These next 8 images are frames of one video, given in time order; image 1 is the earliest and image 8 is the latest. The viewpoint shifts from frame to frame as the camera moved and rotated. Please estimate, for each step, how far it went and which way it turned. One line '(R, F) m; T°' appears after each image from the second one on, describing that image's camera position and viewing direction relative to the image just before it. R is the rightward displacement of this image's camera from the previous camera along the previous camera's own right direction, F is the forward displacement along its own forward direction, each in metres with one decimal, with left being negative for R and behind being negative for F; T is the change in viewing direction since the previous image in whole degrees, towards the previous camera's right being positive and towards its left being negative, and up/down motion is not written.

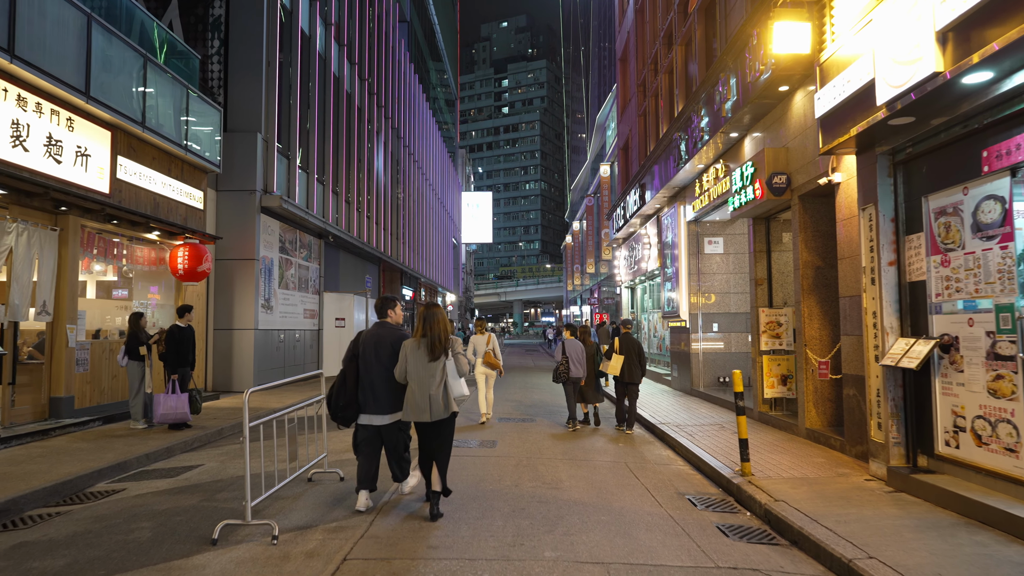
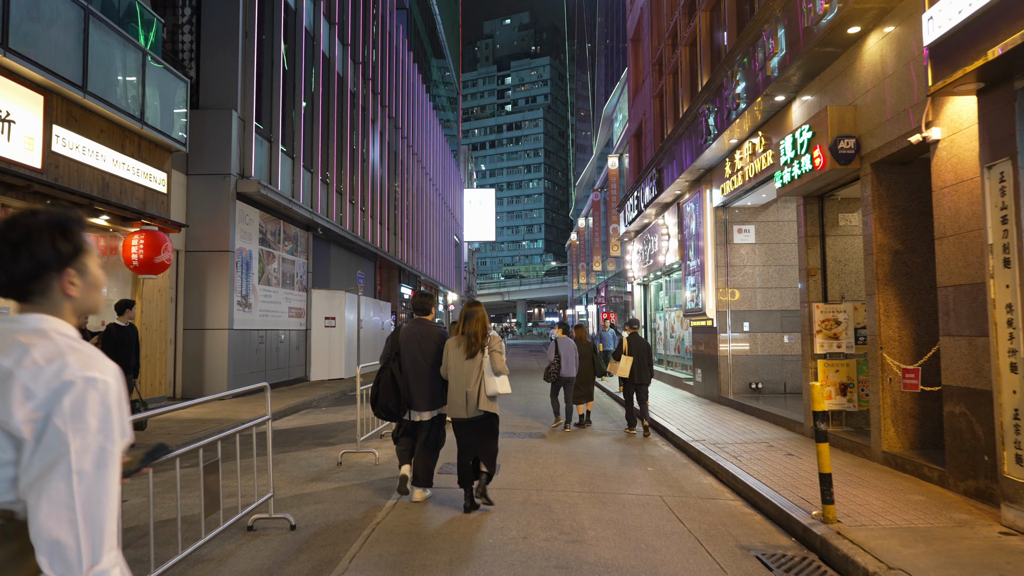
(0.0, +1.7) m; 0°
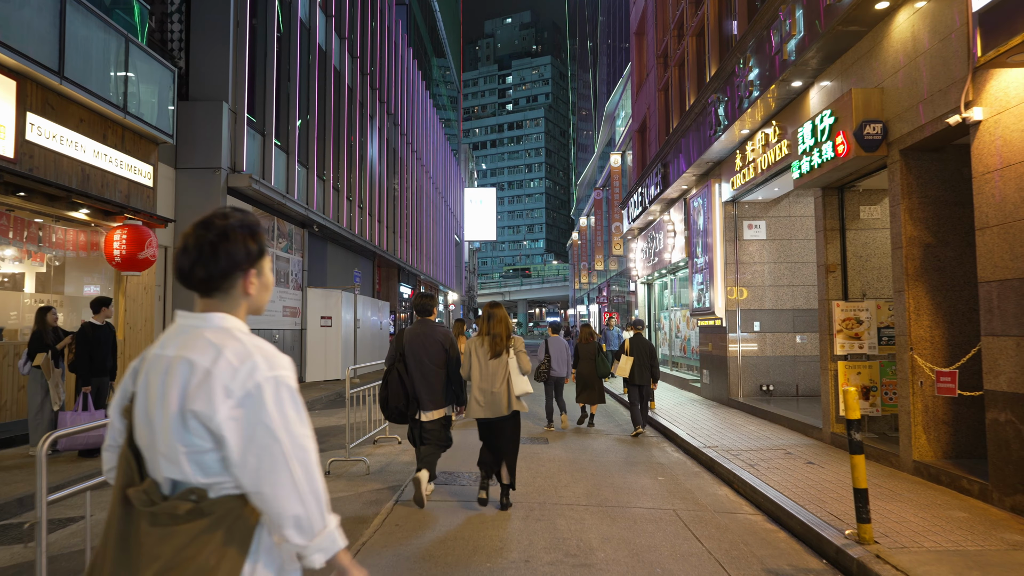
(0.0, +0.5) m; 0°
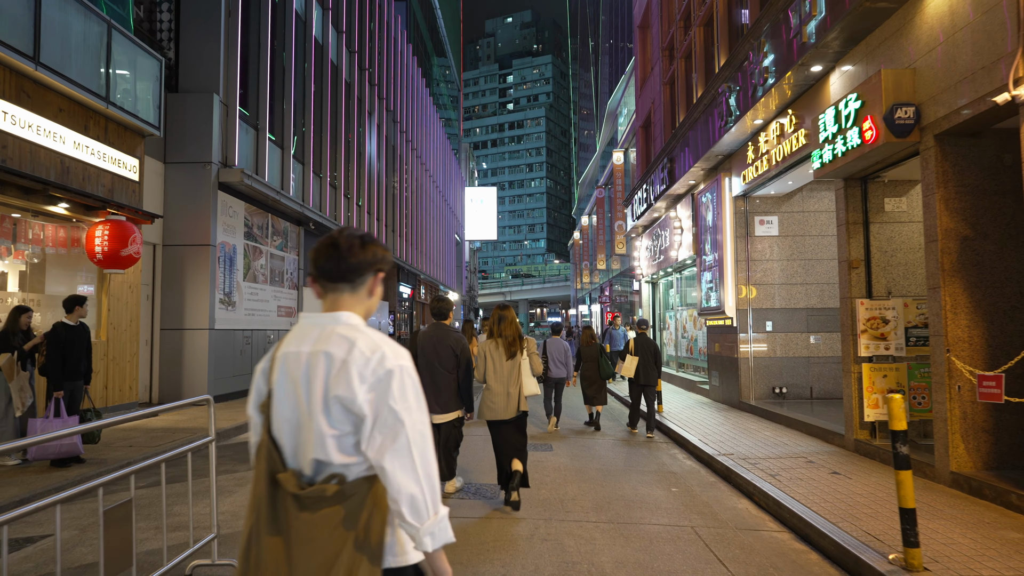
(0.0, +0.5) m; 0°
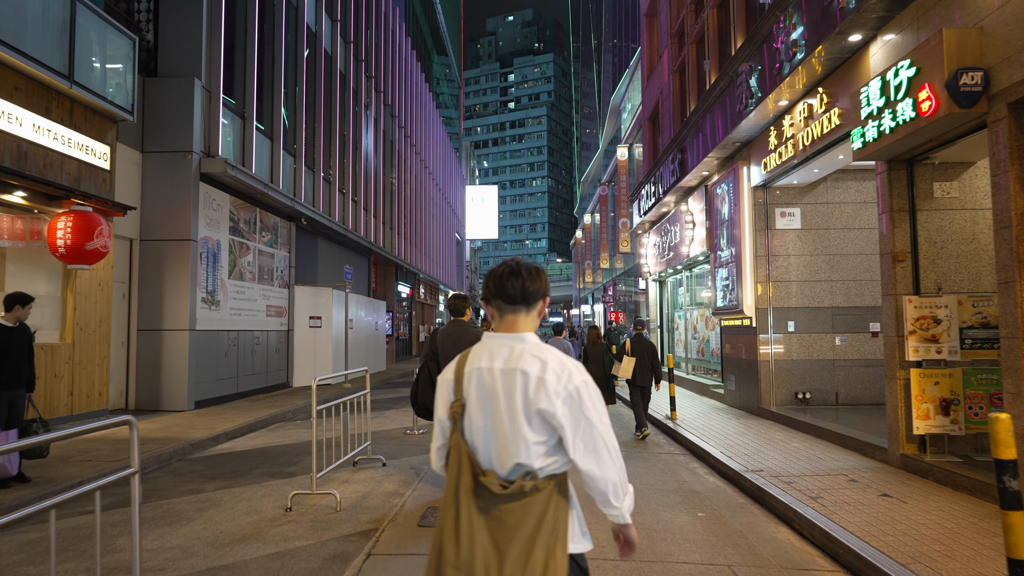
(0.0, +0.9) m; 0°
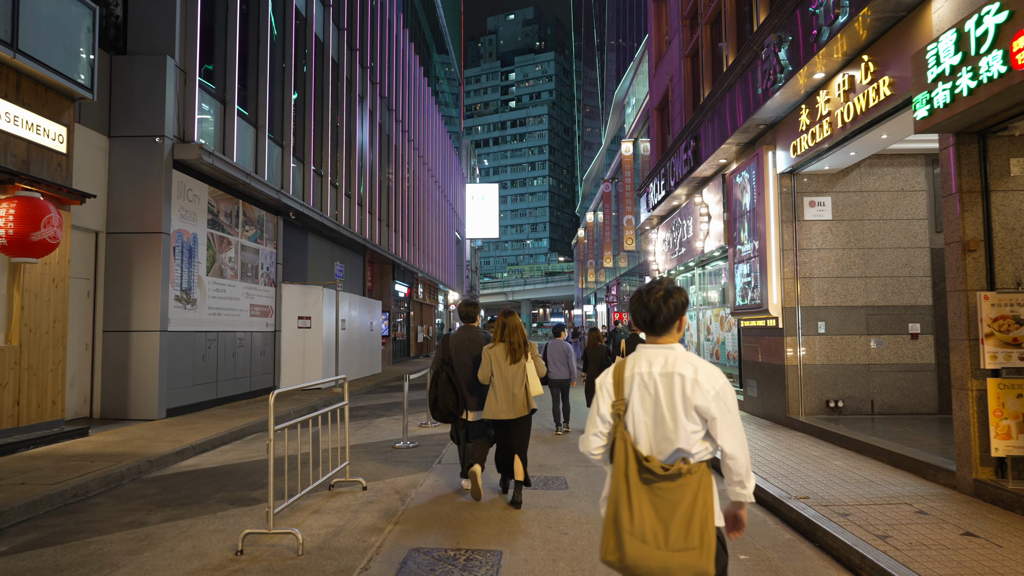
(0.0, +1.1) m; 0°
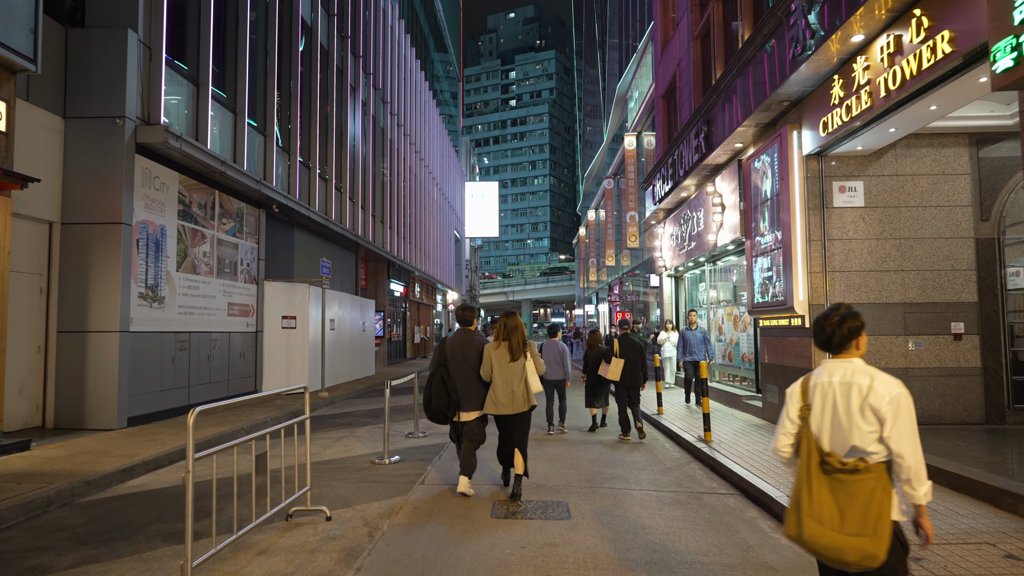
(+0.1, +1.1) m; 0°
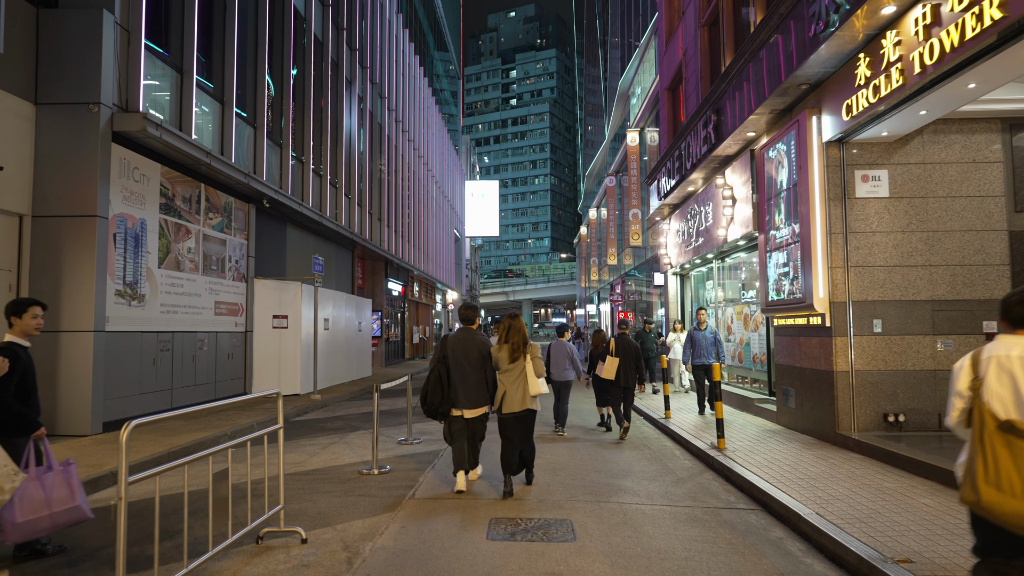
(0.0, +0.6) m; 0°
